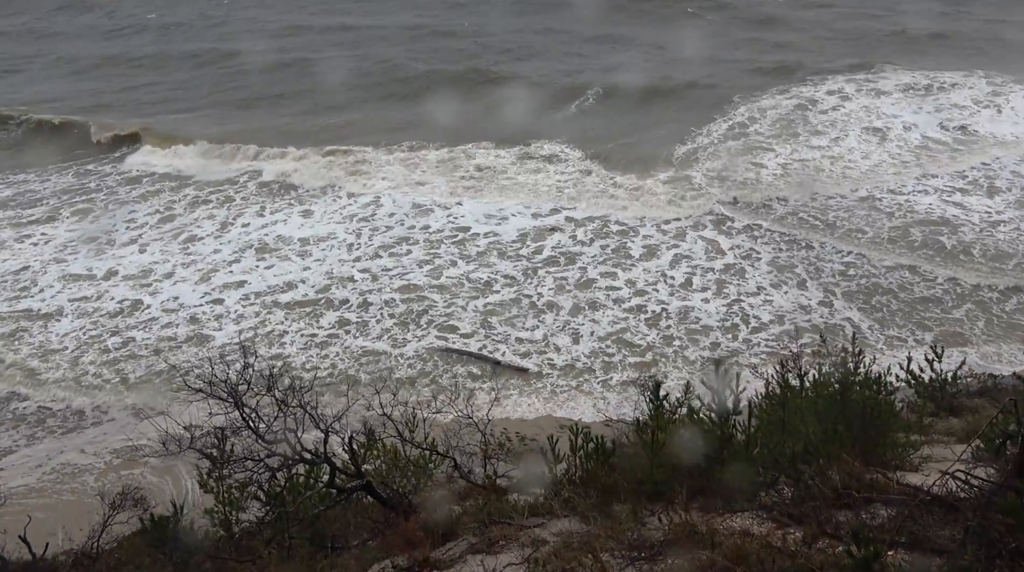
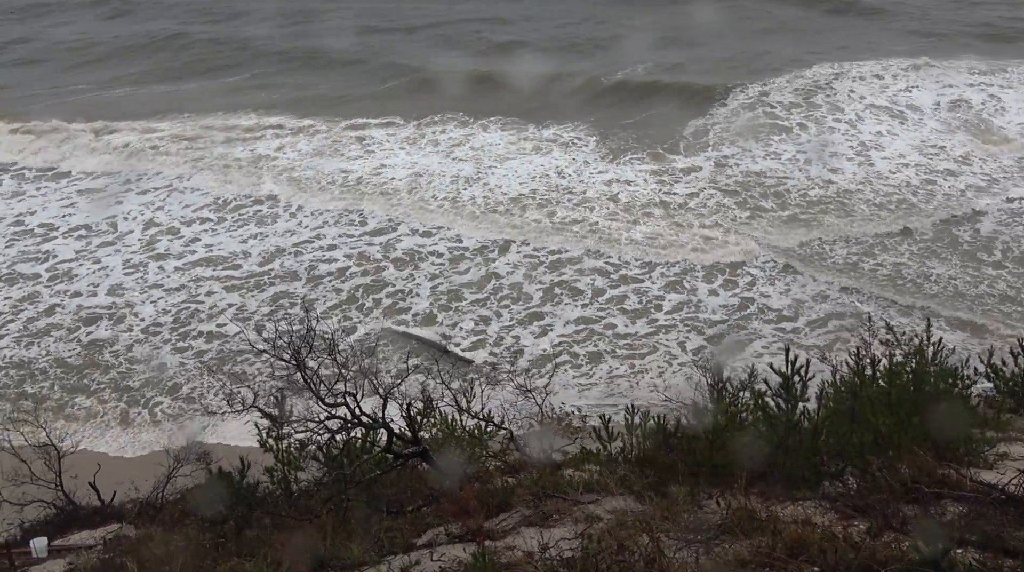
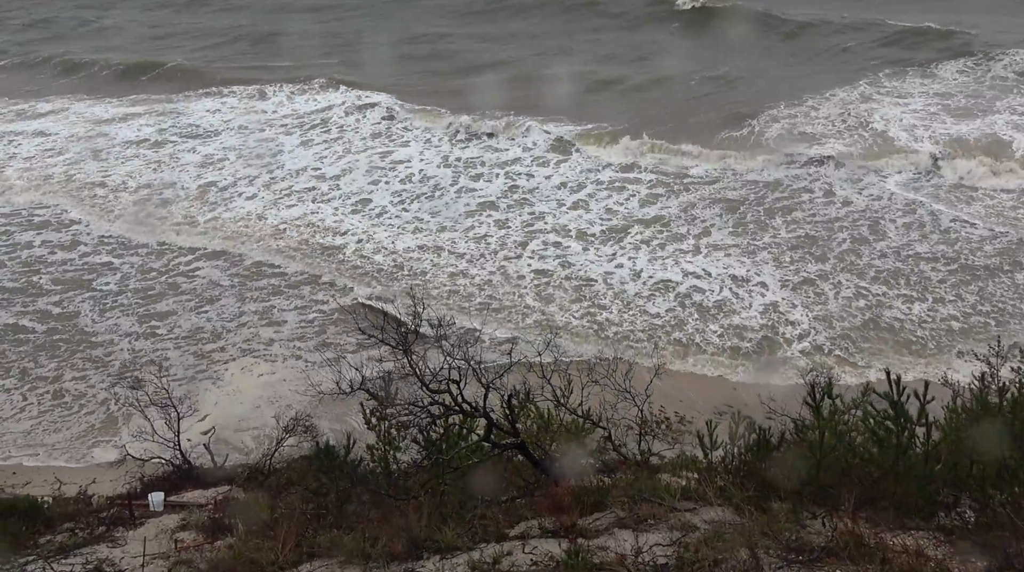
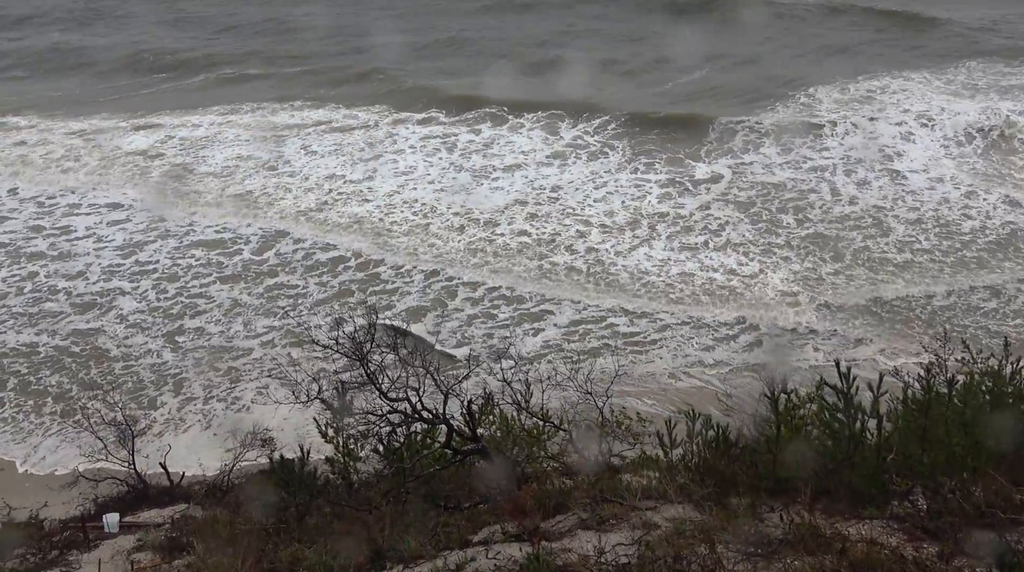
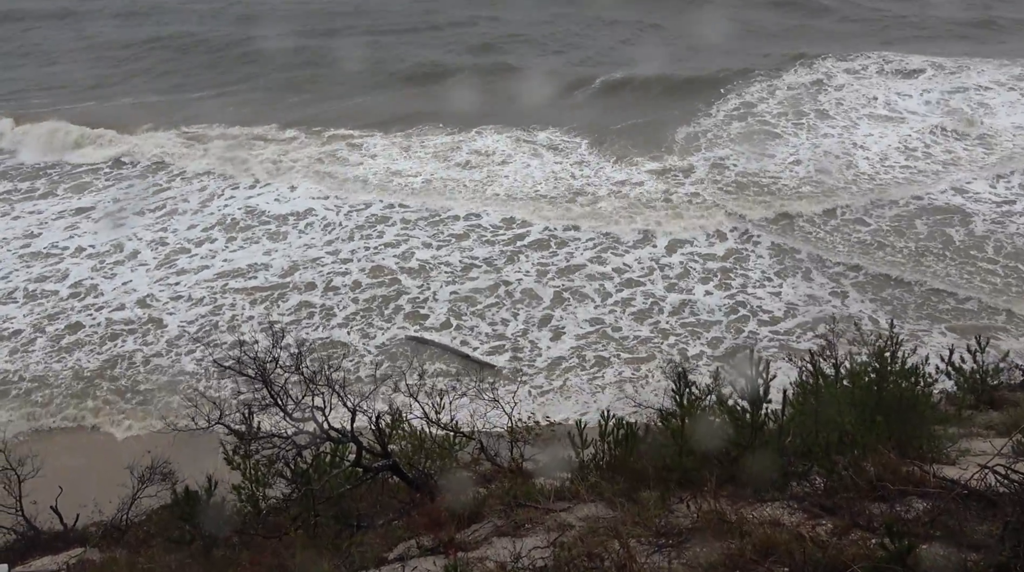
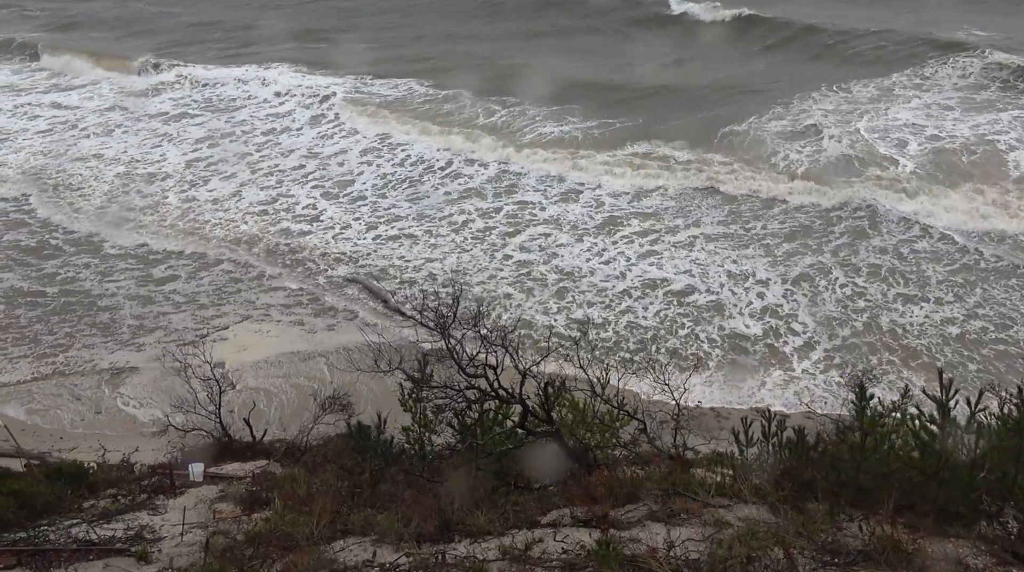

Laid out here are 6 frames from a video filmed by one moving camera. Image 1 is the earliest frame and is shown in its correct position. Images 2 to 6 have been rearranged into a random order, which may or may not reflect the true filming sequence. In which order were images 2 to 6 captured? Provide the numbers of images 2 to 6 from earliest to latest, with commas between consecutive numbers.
5, 2, 4, 3, 6
